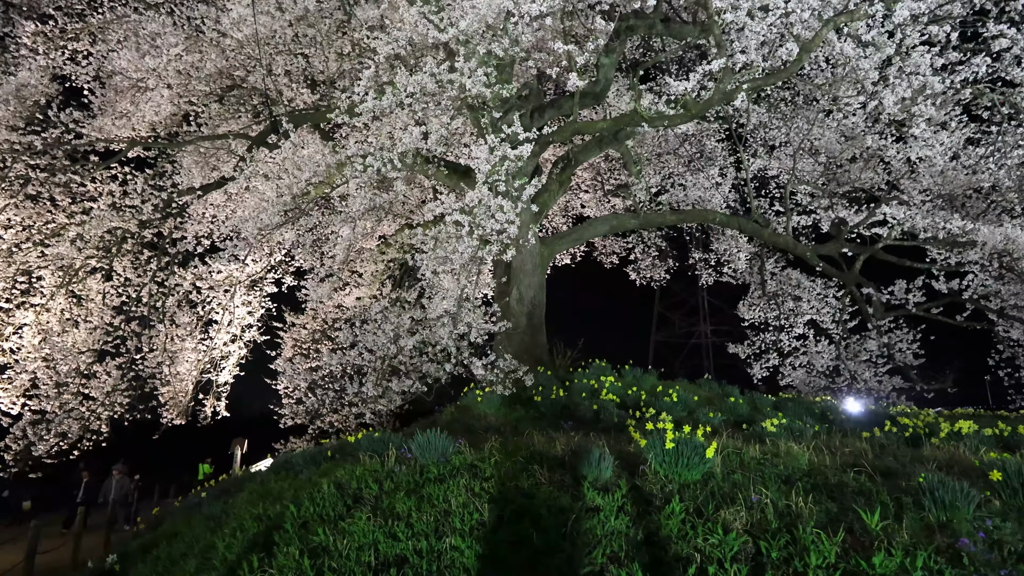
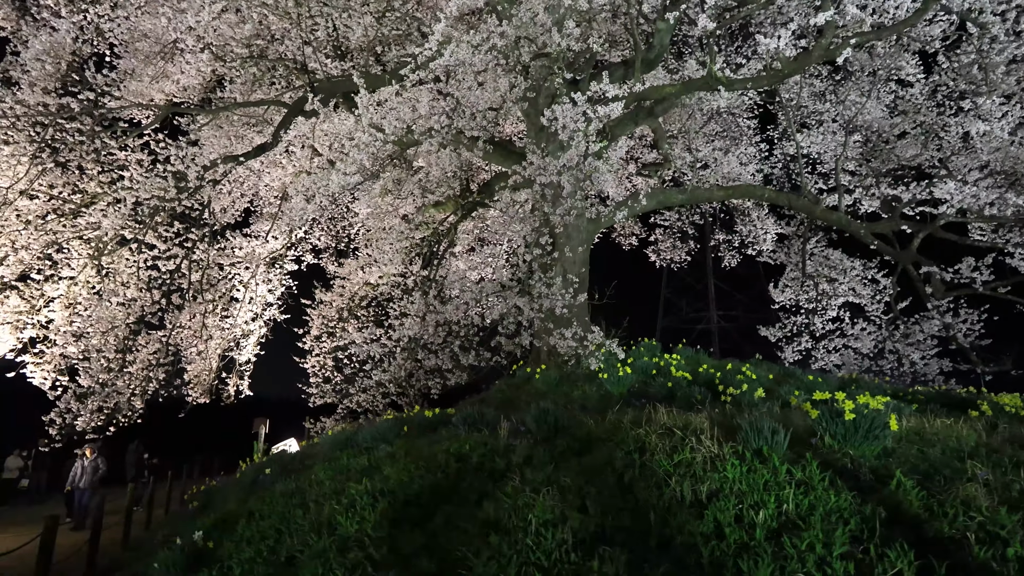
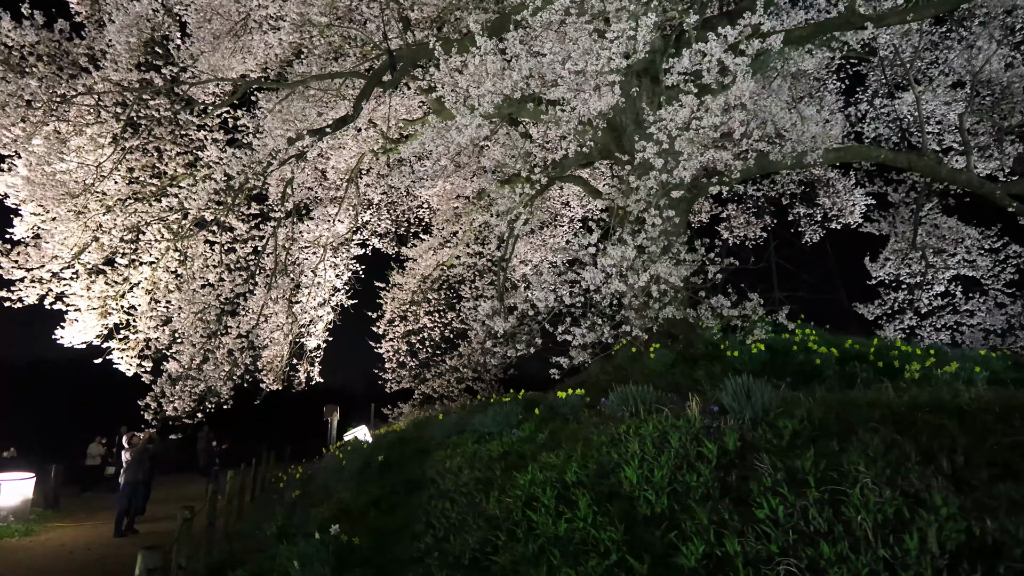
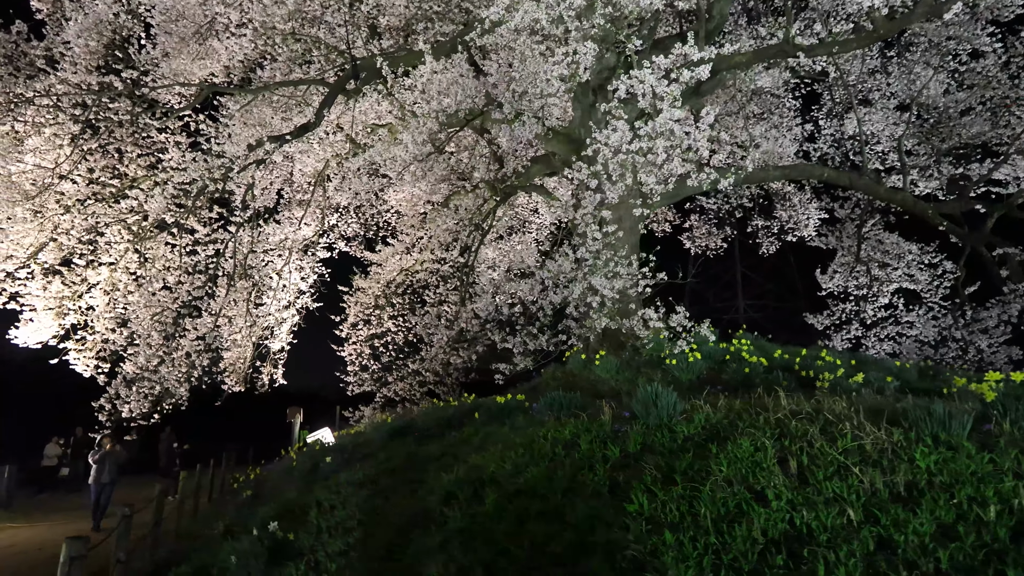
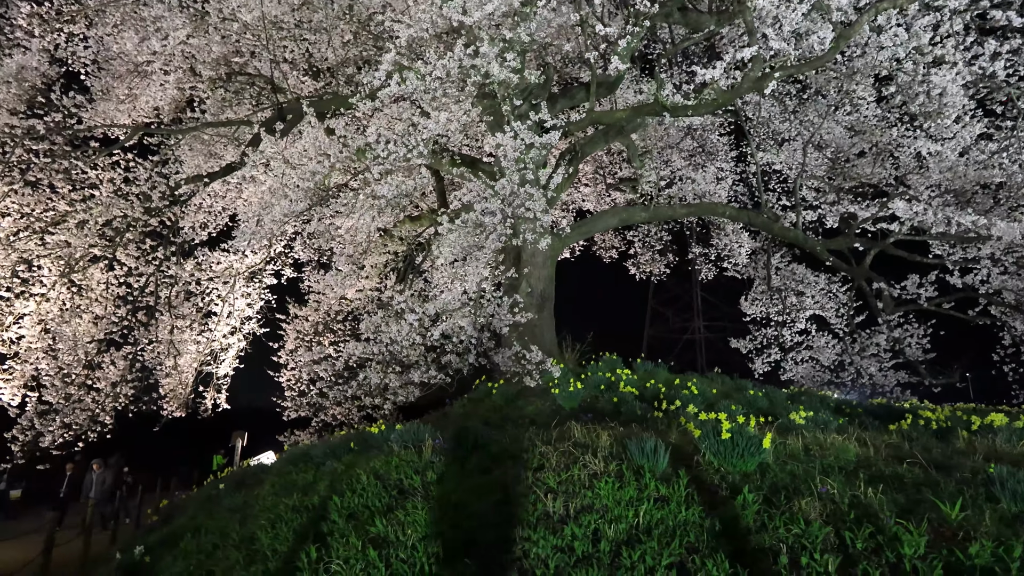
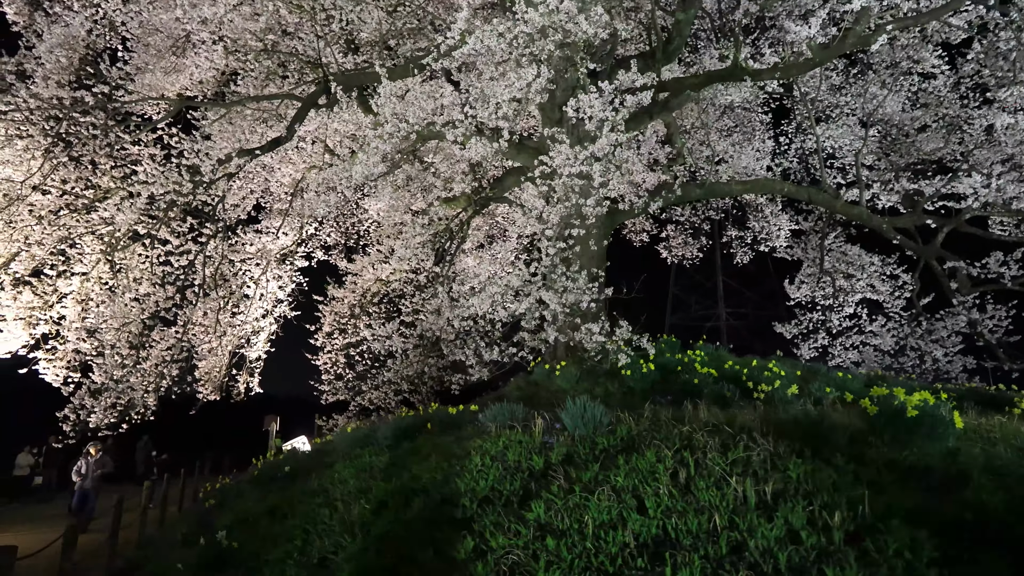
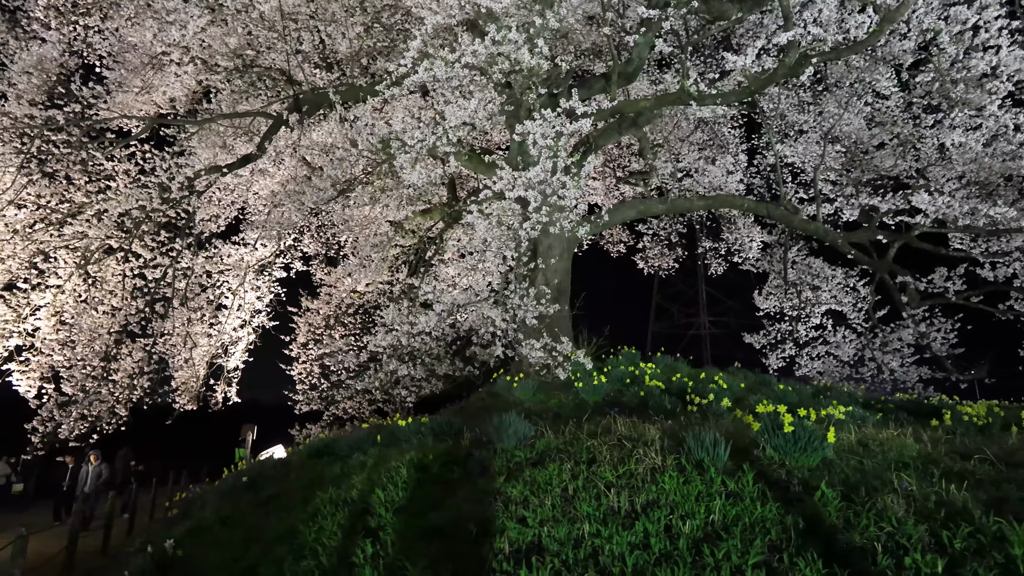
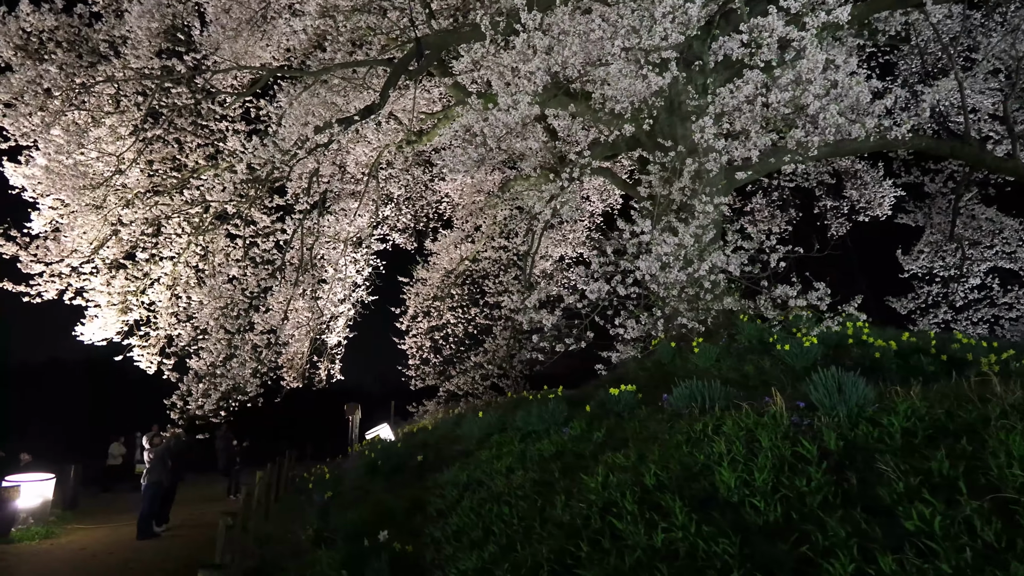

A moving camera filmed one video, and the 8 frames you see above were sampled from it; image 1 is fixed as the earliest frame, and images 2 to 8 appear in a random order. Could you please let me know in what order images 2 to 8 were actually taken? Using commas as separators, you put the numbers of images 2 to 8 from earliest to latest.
5, 7, 2, 6, 4, 3, 8
